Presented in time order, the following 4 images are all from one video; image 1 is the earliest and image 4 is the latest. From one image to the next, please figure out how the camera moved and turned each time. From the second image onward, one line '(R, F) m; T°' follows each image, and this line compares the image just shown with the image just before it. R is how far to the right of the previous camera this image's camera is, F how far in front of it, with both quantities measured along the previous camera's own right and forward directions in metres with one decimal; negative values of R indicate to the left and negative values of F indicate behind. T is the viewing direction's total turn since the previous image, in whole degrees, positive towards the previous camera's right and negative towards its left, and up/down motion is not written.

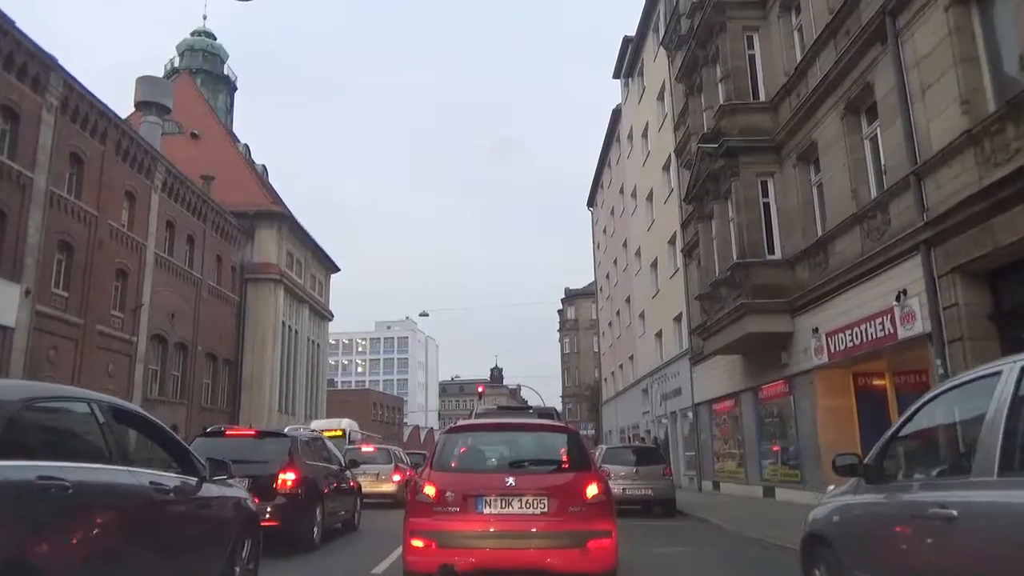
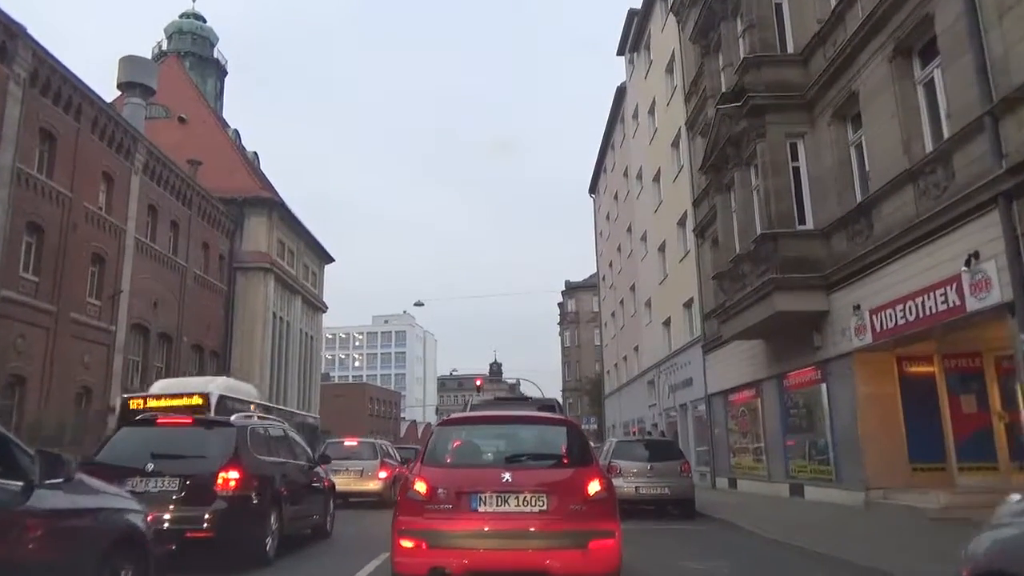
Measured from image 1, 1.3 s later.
(0.0, +1.9) m; 0°
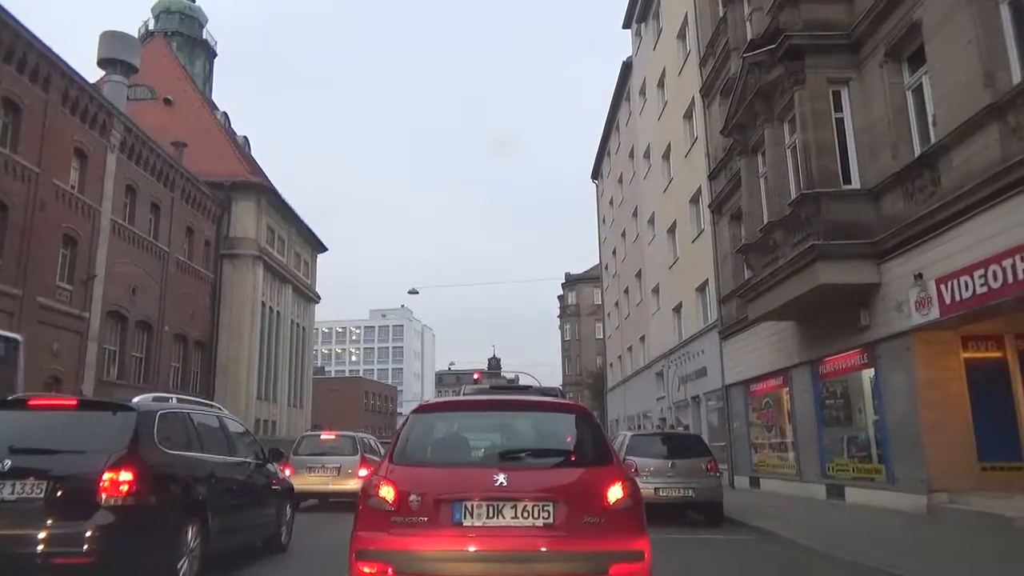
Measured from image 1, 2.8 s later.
(0.0, +2.2) m; 0°
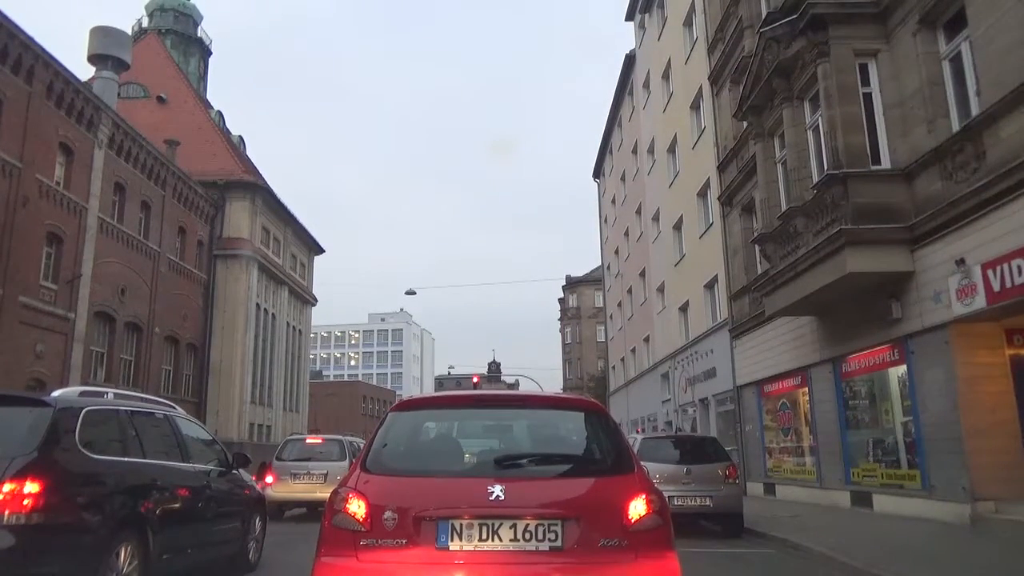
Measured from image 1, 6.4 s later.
(0.0, +1.1) m; 0°
